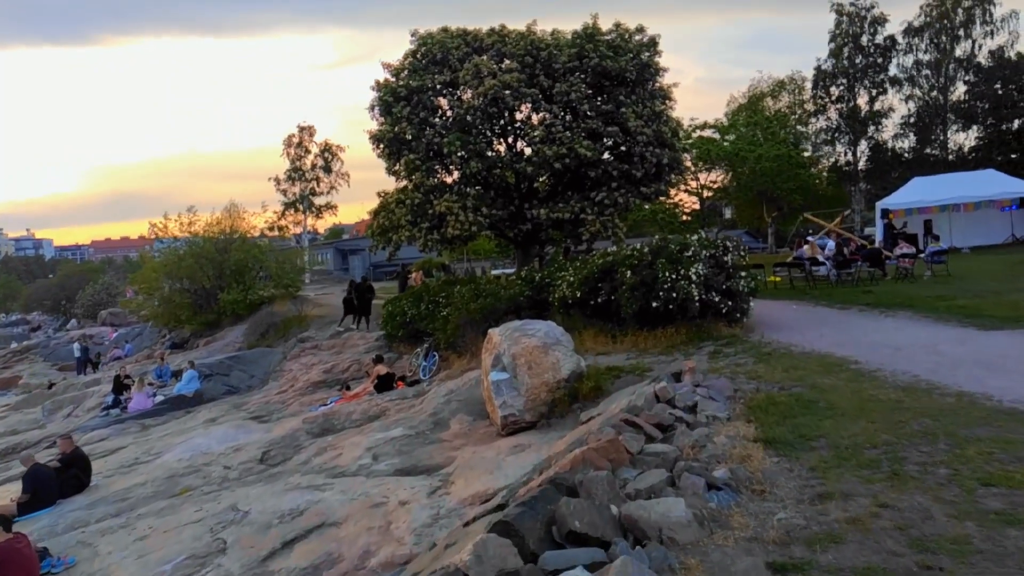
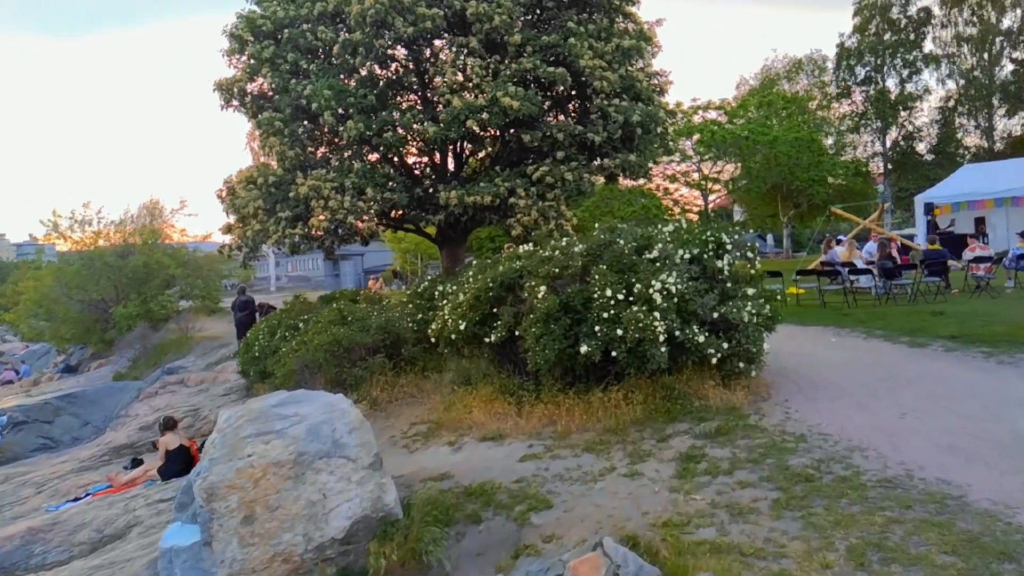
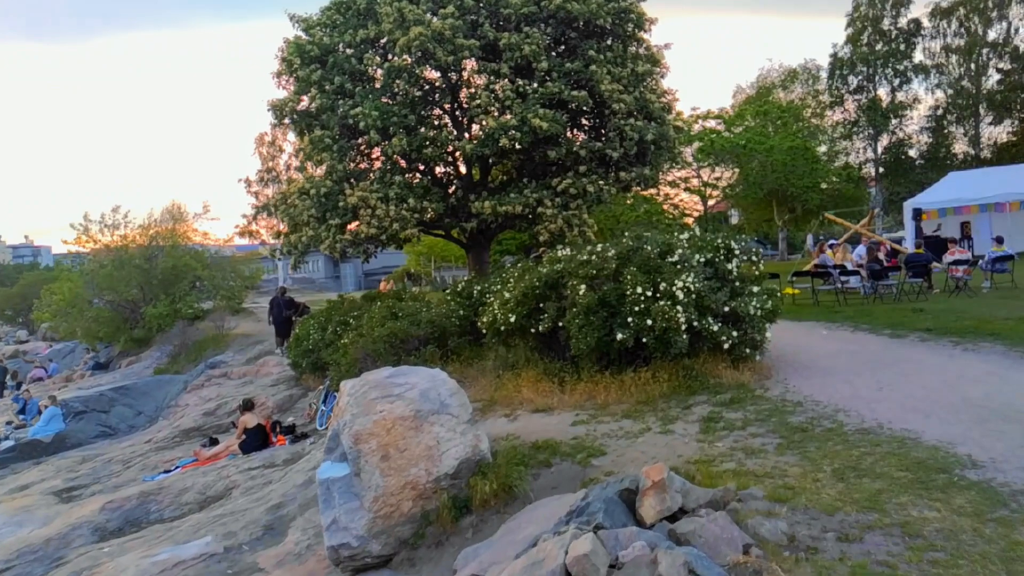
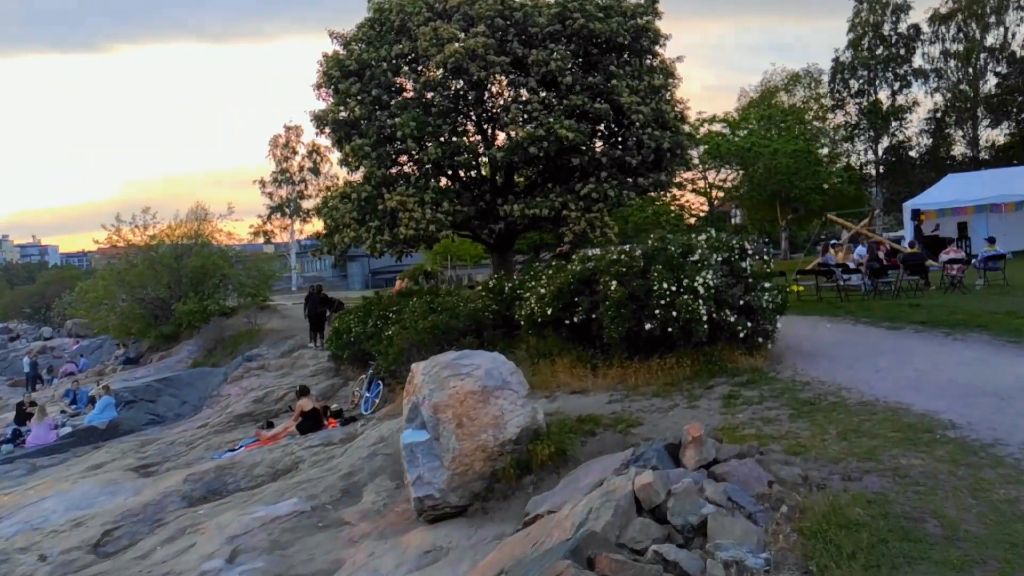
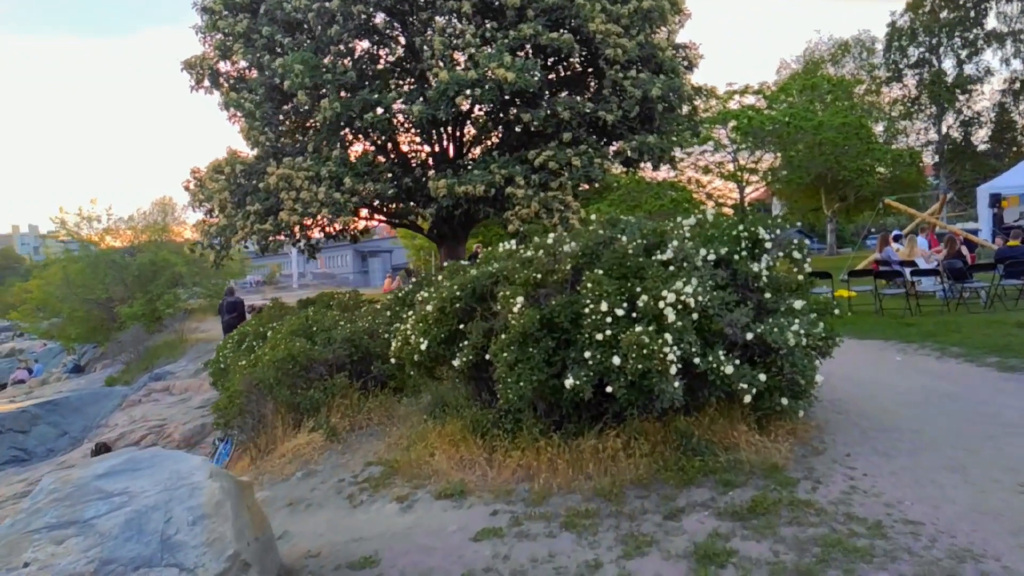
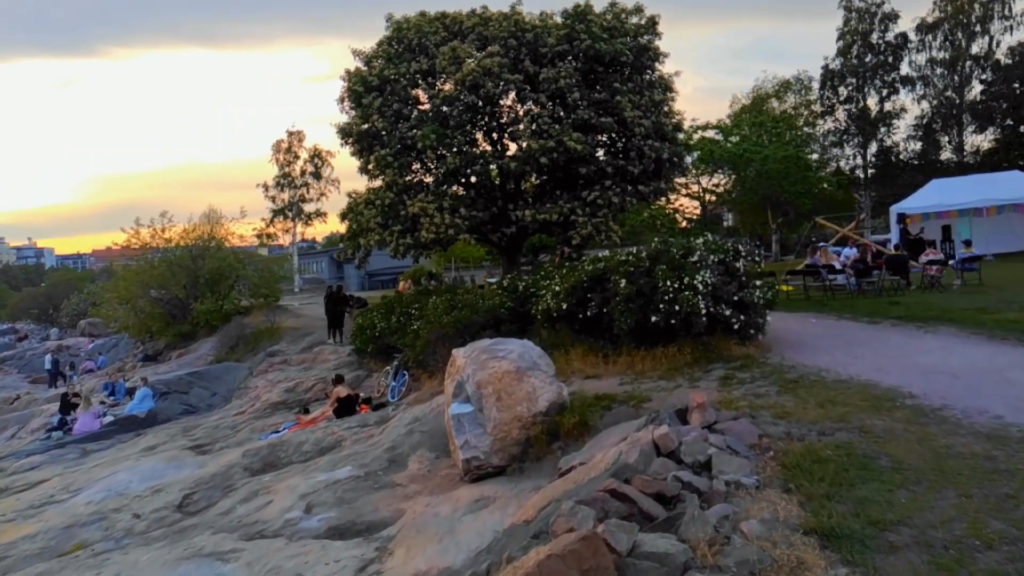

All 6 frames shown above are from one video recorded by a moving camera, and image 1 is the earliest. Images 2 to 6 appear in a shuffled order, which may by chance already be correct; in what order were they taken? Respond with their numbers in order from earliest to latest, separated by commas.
6, 4, 3, 2, 5
